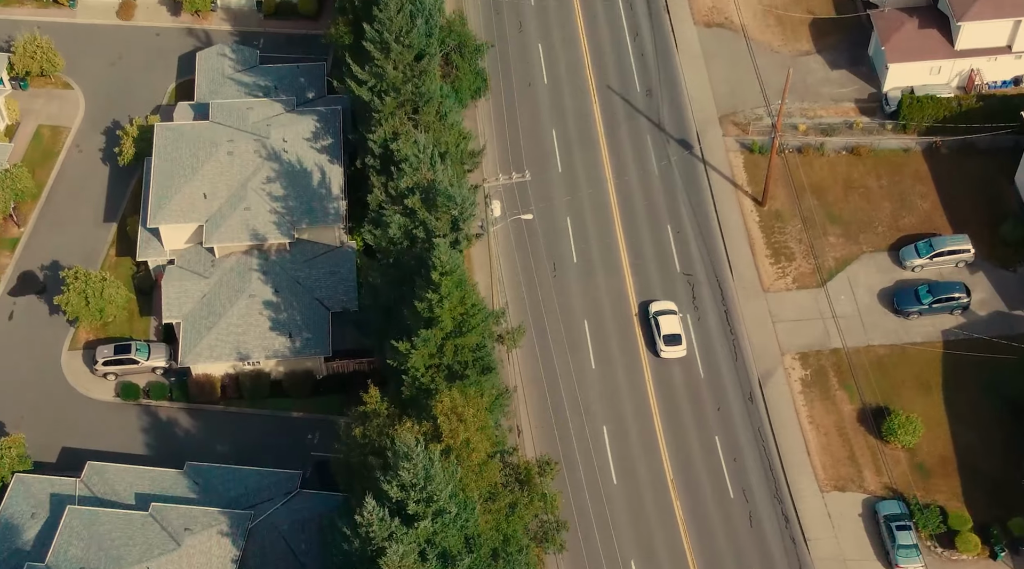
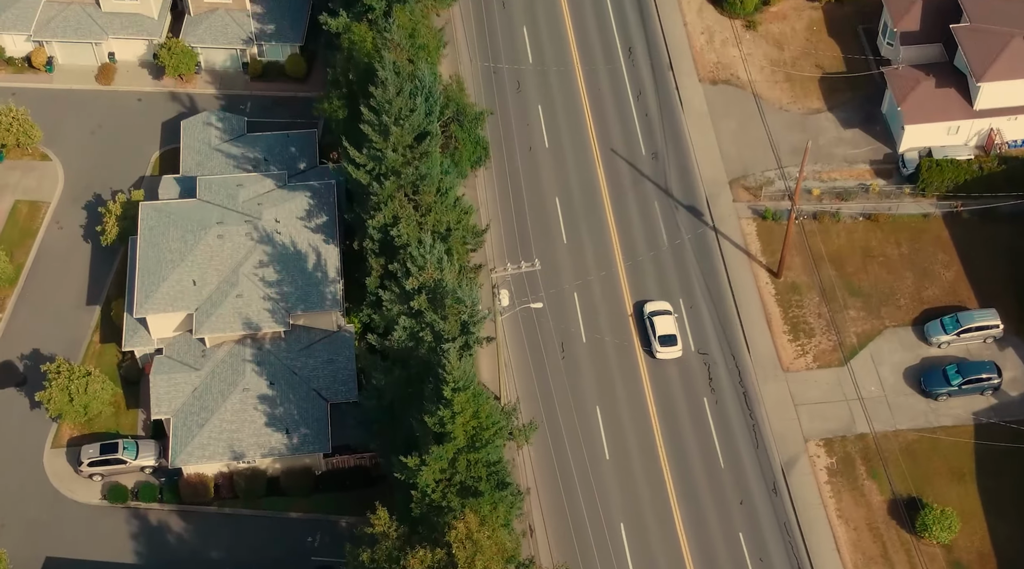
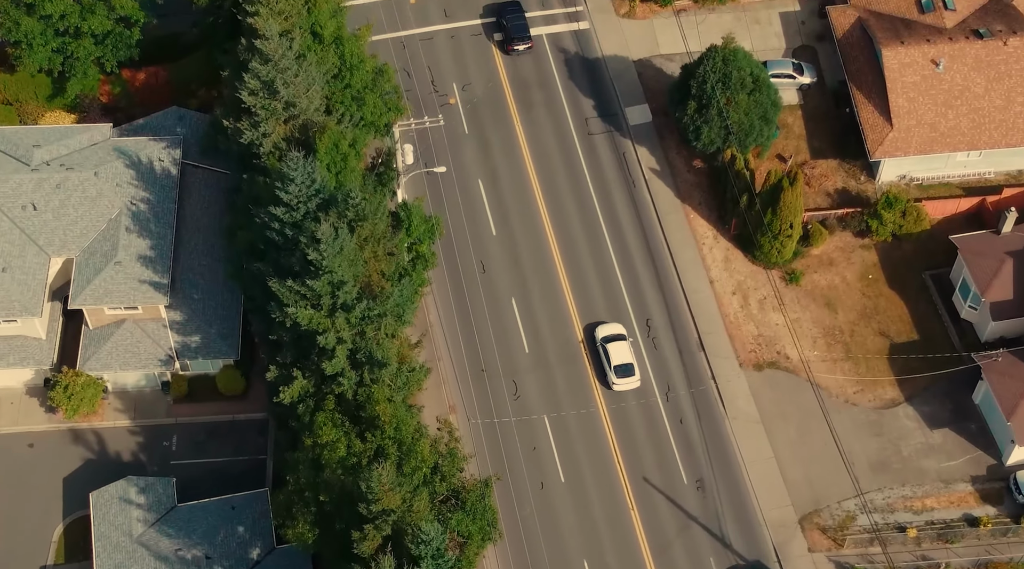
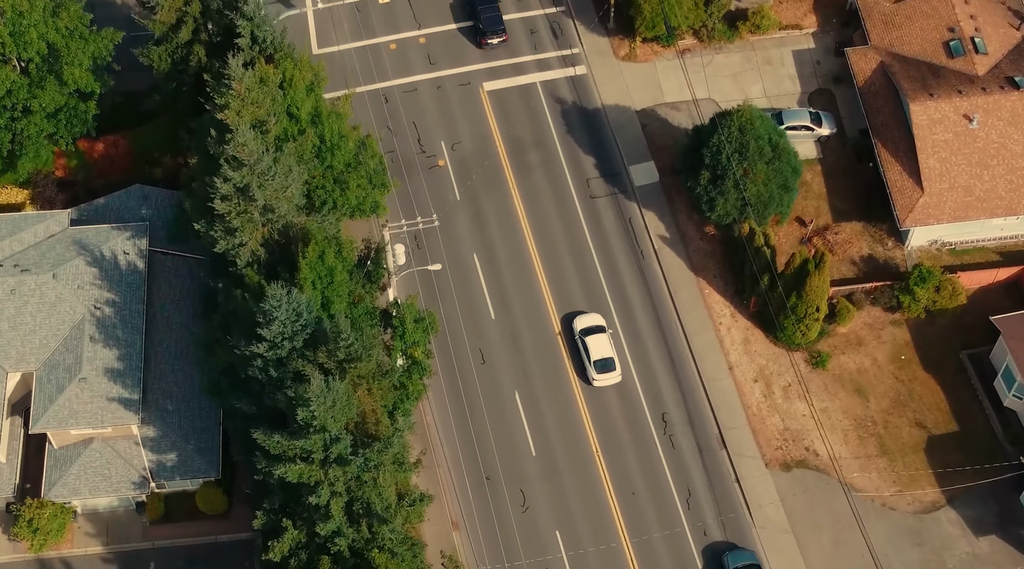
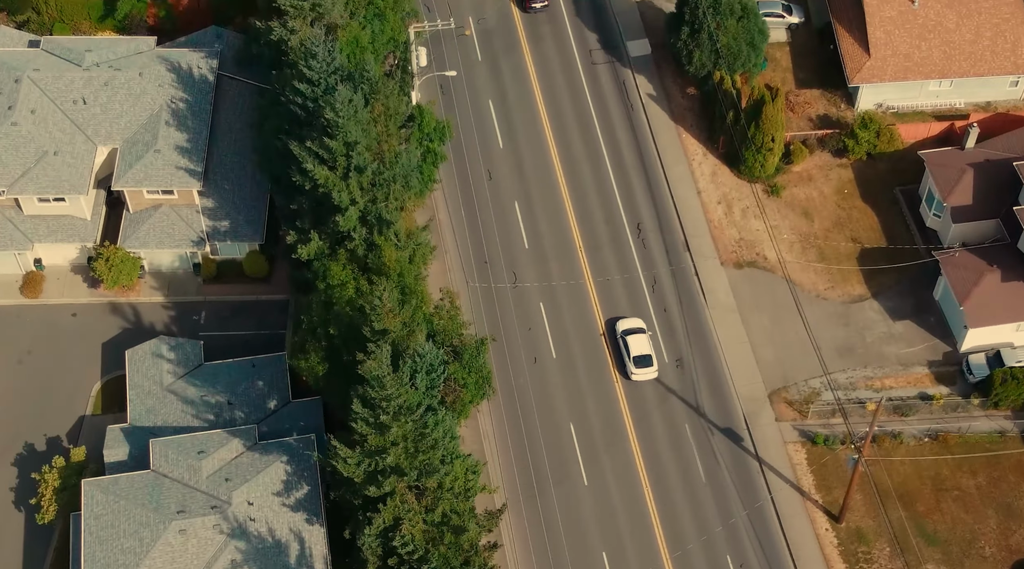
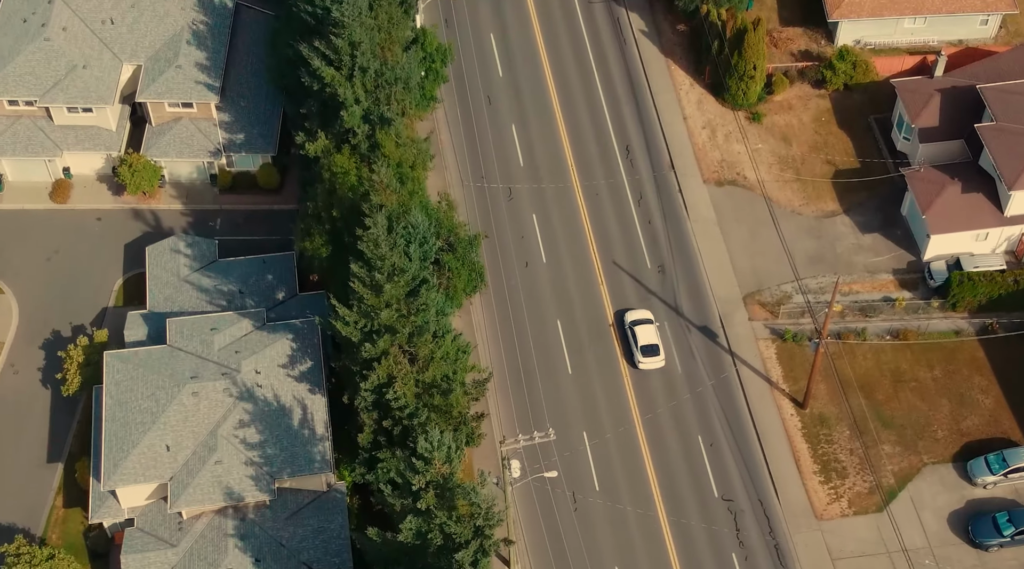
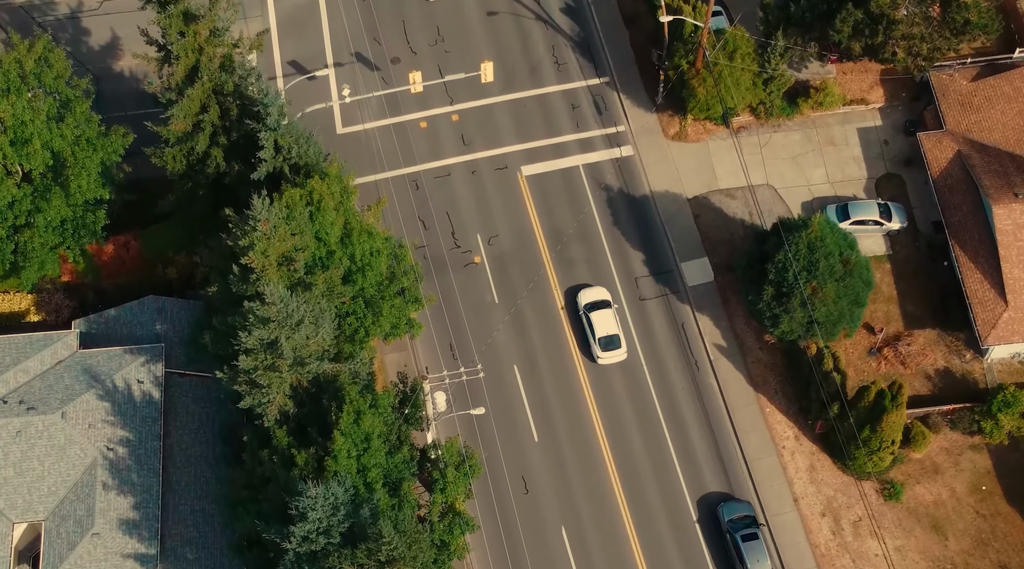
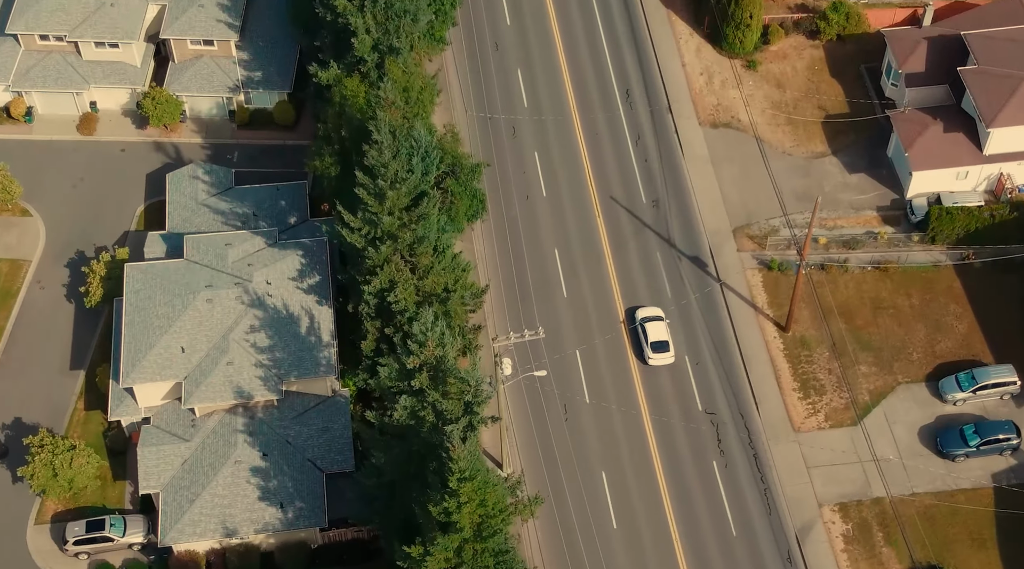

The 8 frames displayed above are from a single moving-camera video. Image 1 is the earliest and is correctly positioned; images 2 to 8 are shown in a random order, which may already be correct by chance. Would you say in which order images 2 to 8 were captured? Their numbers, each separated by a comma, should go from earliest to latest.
2, 8, 6, 5, 3, 4, 7
